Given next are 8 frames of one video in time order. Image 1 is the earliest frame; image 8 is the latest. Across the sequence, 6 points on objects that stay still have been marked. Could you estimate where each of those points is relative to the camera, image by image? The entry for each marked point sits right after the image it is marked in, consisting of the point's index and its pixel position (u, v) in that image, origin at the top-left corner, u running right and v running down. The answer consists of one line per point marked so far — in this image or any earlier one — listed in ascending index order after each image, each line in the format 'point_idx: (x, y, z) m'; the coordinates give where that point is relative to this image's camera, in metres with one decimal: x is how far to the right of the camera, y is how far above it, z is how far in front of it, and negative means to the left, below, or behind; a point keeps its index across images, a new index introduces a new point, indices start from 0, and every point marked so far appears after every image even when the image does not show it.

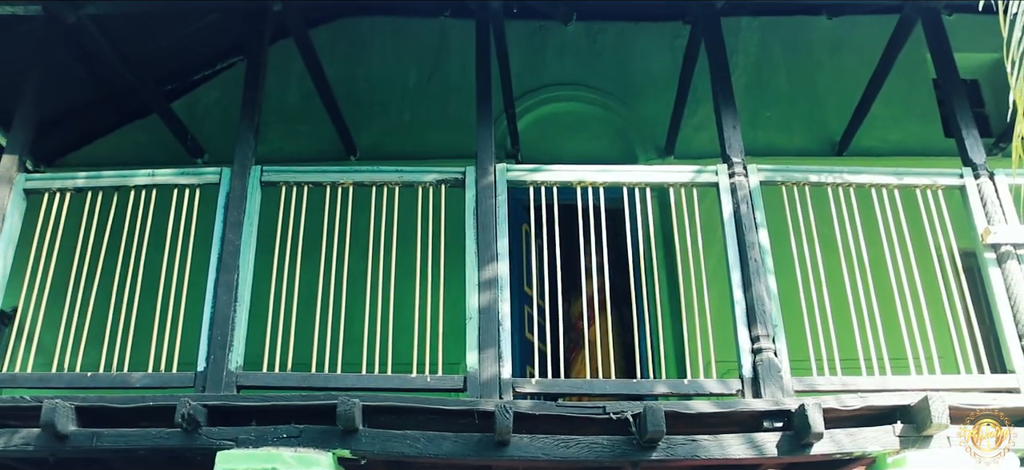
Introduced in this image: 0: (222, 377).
0: (-1.4, -0.7, +4.1) m
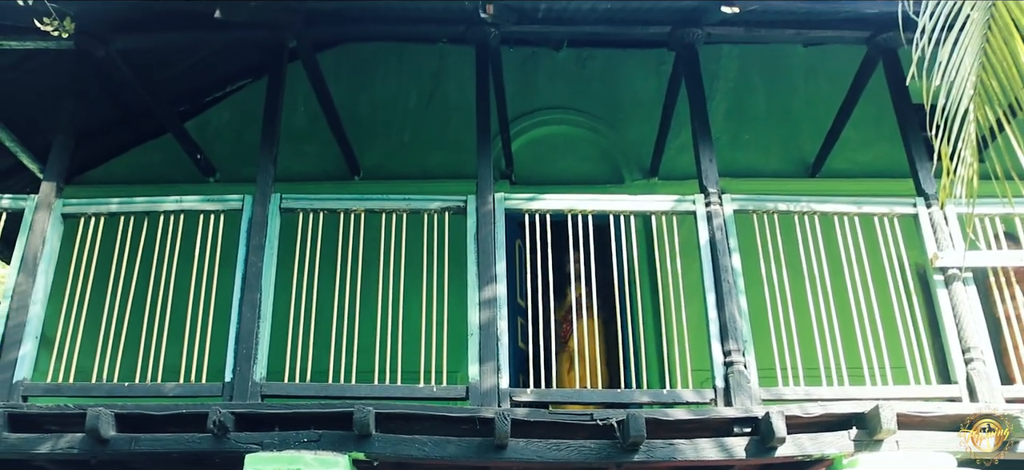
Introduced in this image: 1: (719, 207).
0: (-1.4, -0.8, +4.6) m
1: (+1.3, +0.2, +5.1) m
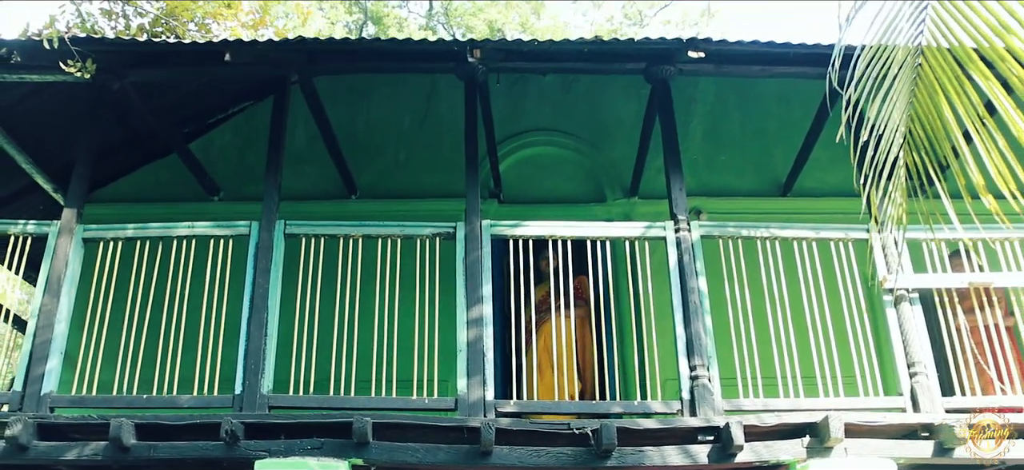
0: (-1.5, -1.0, +5.0) m
1: (+1.2, 0.0, +5.6) m
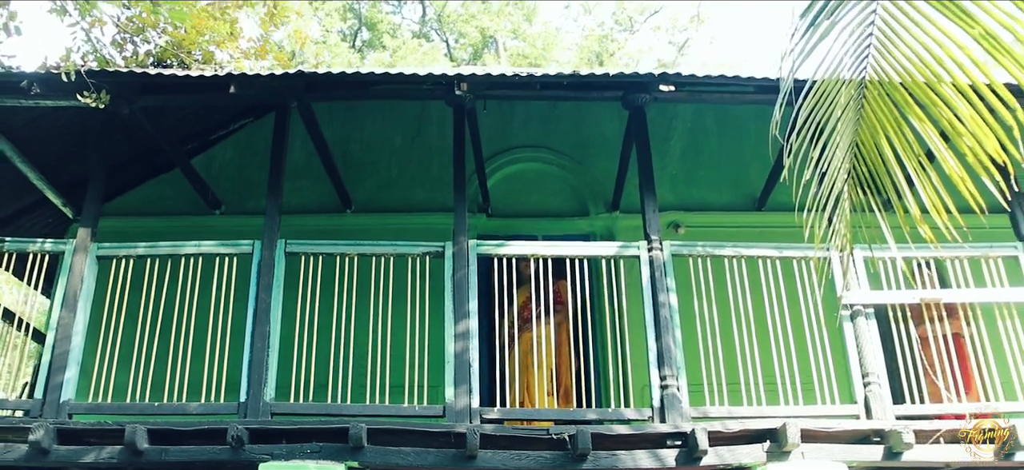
0: (-1.6, -1.1, +5.4) m
1: (+1.1, -0.1, +6.0) m
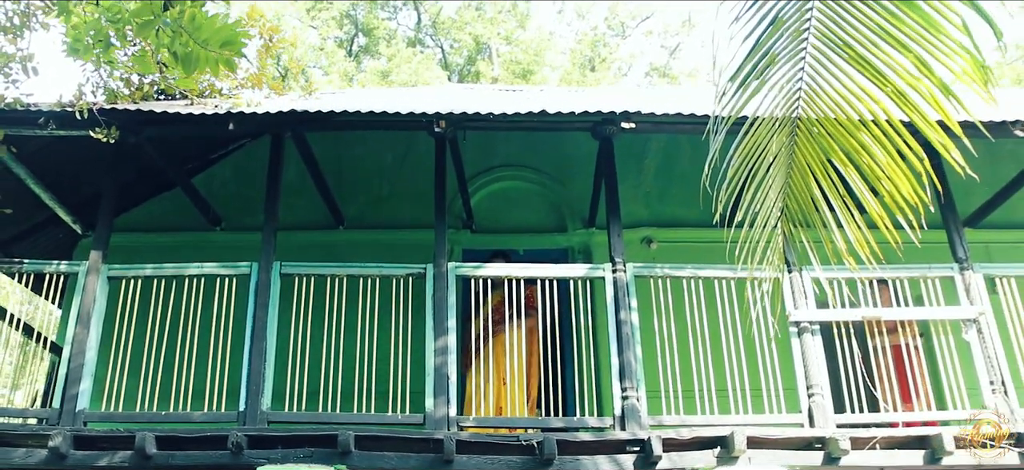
0: (-1.8, -1.3, +6.0) m
1: (+0.9, -0.3, +6.6) m
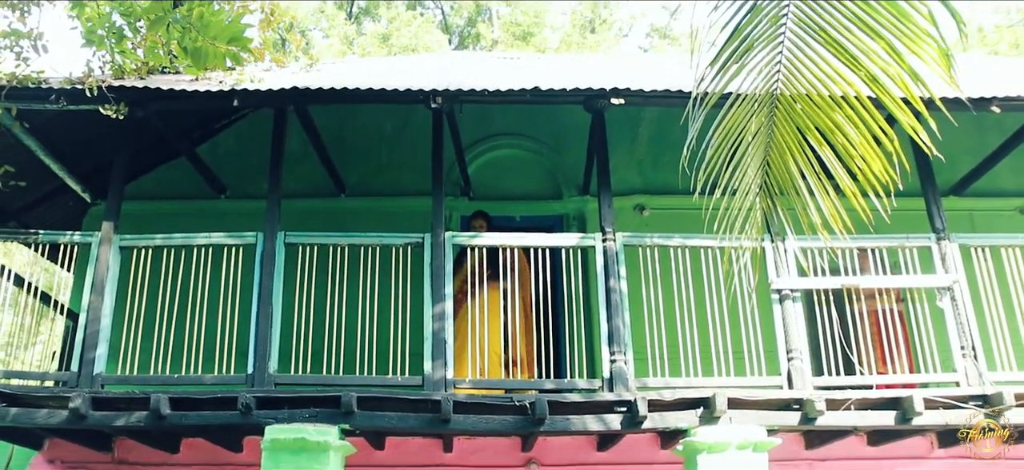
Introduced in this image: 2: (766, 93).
0: (-1.9, -1.1, +6.4) m
1: (+0.8, -0.1, +6.9) m
2: (+1.3, +0.8, +4.4) m
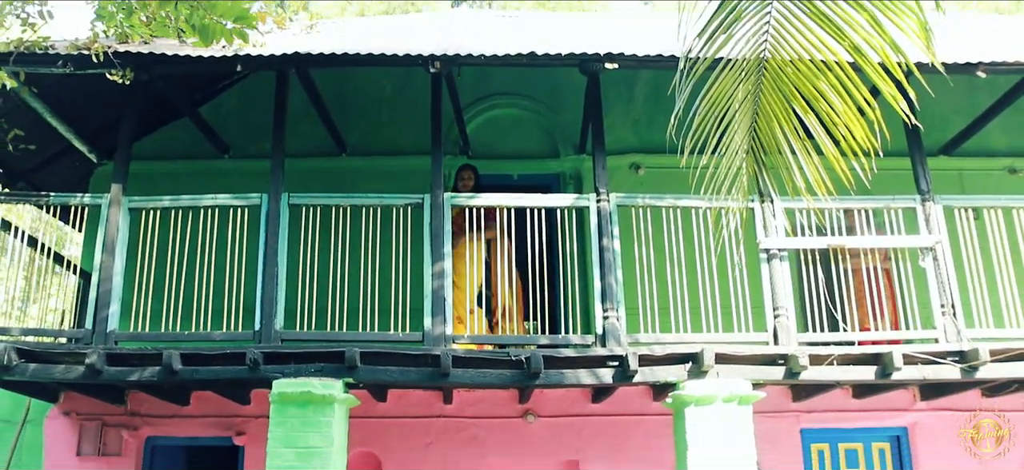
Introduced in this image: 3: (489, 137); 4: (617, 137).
0: (-1.9, -0.8, +6.6) m
1: (+0.8, +0.3, +7.1) m
2: (+1.3, +0.9, +4.6) m
3: (-0.3, +1.1, +9.8) m
4: (+1.3, +1.2, +9.9) m
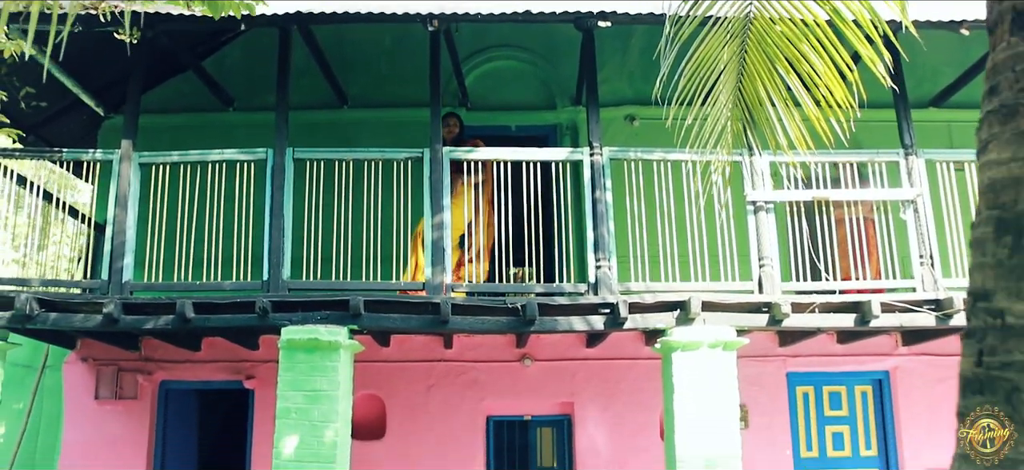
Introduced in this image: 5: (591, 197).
0: (-1.9, -0.4, +6.9) m
1: (+0.8, +0.7, +7.3) m
2: (+1.3, +1.2, +4.8) m
3: (-0.3, +1.7, +10.0) m
4: (+1.2, +1.8, +10.1) m
5: (+0.7, +0.3, +7.3) m
